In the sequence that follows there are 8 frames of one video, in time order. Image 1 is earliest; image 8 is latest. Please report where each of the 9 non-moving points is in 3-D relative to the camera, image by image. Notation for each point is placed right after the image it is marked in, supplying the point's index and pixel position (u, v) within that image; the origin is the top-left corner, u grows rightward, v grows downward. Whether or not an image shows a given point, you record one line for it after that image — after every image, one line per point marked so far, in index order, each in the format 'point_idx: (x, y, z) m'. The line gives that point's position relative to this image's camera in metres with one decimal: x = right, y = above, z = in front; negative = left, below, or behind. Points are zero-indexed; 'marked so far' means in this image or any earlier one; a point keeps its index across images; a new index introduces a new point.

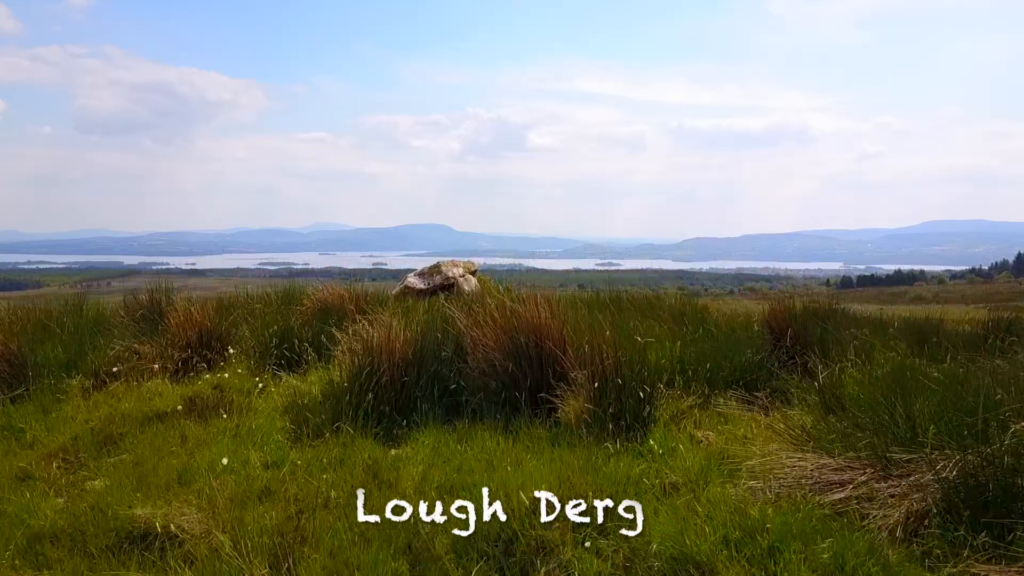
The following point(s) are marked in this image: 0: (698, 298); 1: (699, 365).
0: (+2.8, -0.4, +8.1) m
1: (+1.4, -0.6, +3.9) m
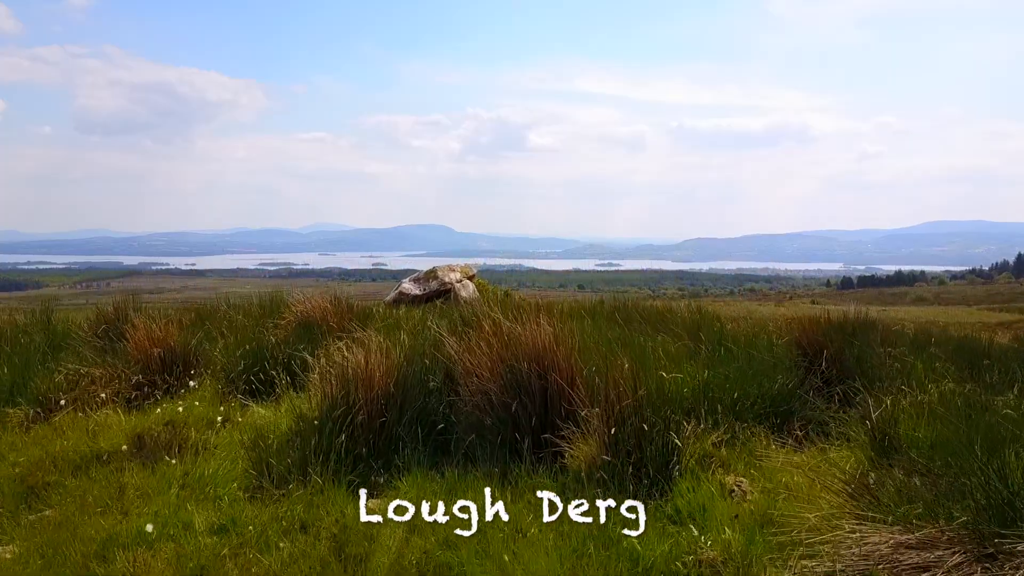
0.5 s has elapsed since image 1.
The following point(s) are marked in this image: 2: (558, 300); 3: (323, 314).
0: (+2.8, -0.5, +7.6) m
1: (+1.4, -0.7, +3.5) m
2: (+0.7, -0.4, +7.6) m
3: (-2.0, -0.3, +5.3) m
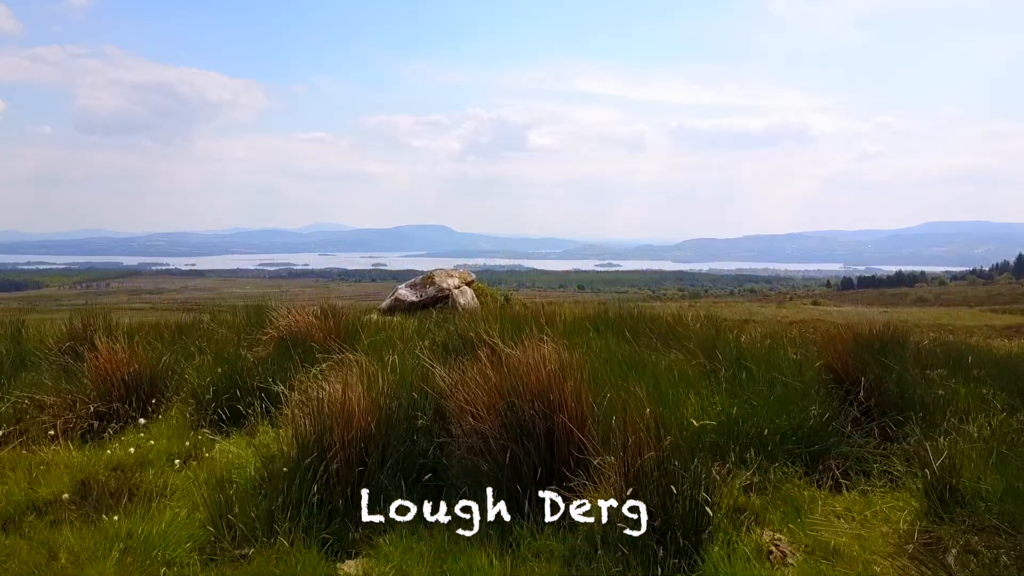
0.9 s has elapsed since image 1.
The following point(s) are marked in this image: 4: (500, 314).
0: (+2.8, -0.6, +7.2) m
1: (+1.4, -0.8, +3.1) m
2: (+0.7, -0.5, +7.2) m
3: (-2.0, -0.4, +4.9) m
4: (-0.1, -0.5, +7.3) m
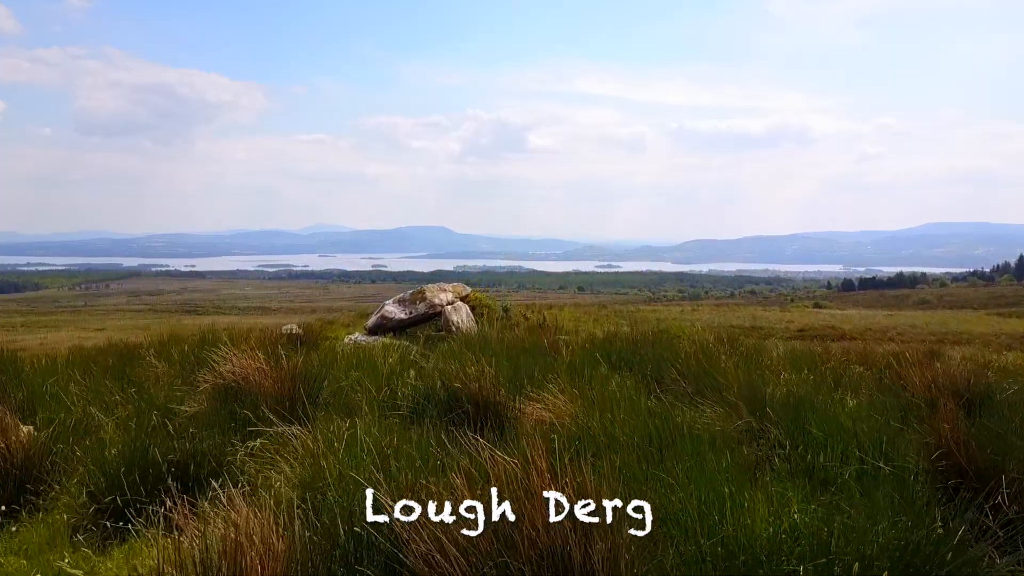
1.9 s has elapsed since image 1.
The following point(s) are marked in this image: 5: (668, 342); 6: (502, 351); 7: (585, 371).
0: (+2.8, -0.9, +6.3) m
1: (+1.4, -1.1, +2.1) m
2: (+0.7, -0.8, +6.3) m
3: (-2.0, -0.6, +4.0) m
4: (-0.1, -0.8, +6.4) m
5: (+2.2, -0.8, +7.6) m
6: (-0.1, -0.8, +6.1) m
7: (+0.7, -0.8, +5.0) m
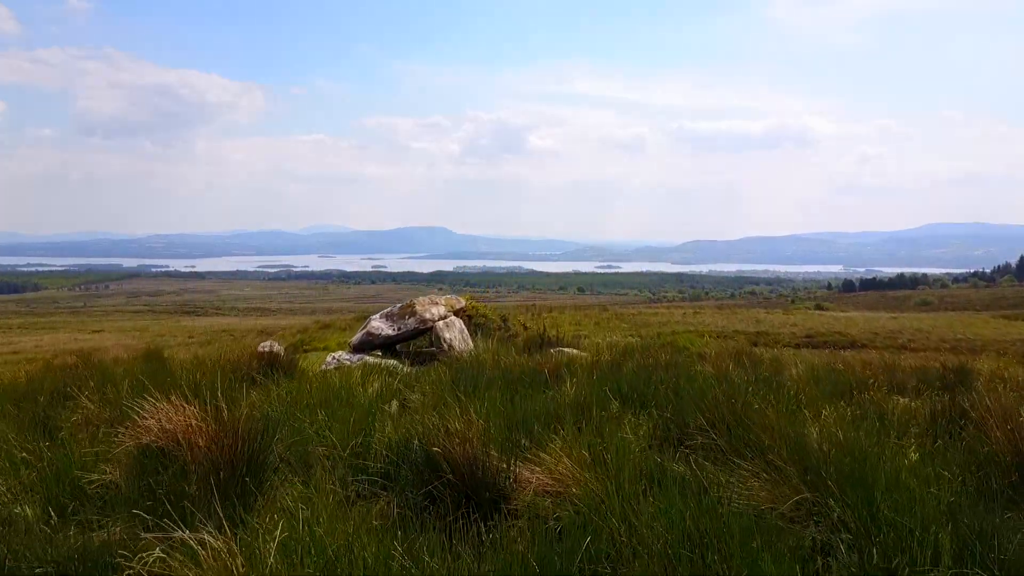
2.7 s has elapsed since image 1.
0: (+2.7, -1.1, +5.5) m
1: (+1.3, -1.3, +1.4) m
2: (+0.6, -1.0, +5.5) m
3: (-2.0, -0.9, +3.2) m
4: (-0.1, -1.0, +5.6) m
5: (+2.2, -1.0, +6.8) m
6: (-0.1, -1.0, +5.4) m
7: (+0.6, -1.0, +4.2) m
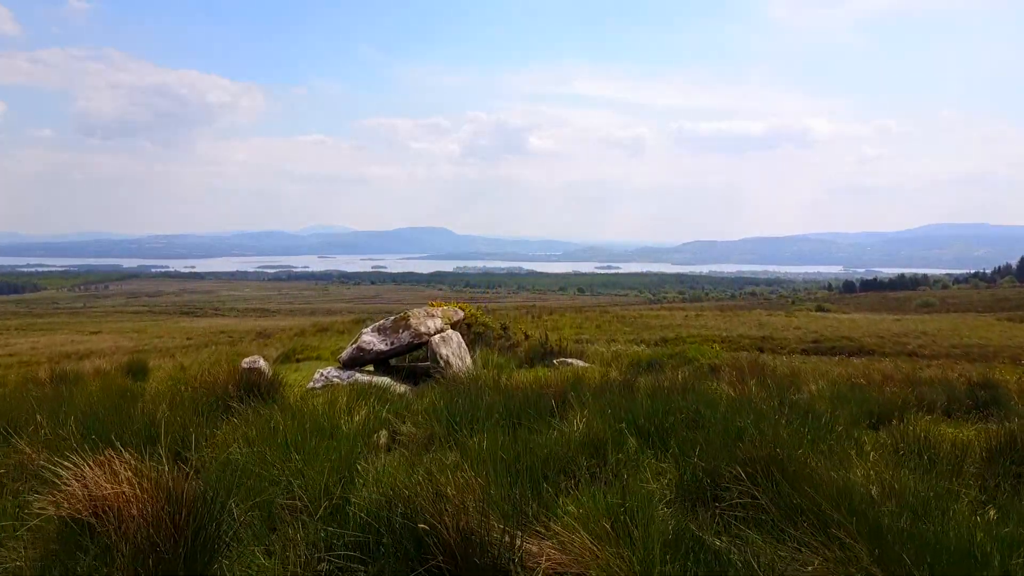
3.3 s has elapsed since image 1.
0: (+2.7, -1.3, +4.9) m
1: (+1.4, -1.5, +0.8) m
2: (+0.7, -1.1, +4.9) m
3: (-2.0, -1.0, +2.6) m
4: (-0.1, -1.2, +5.1) m
5: (+2.2, -1.2, +6.3) m
6: (-0.1, -1.2, +4.8) m
7: (+0.7, -1.2, +3.6) m
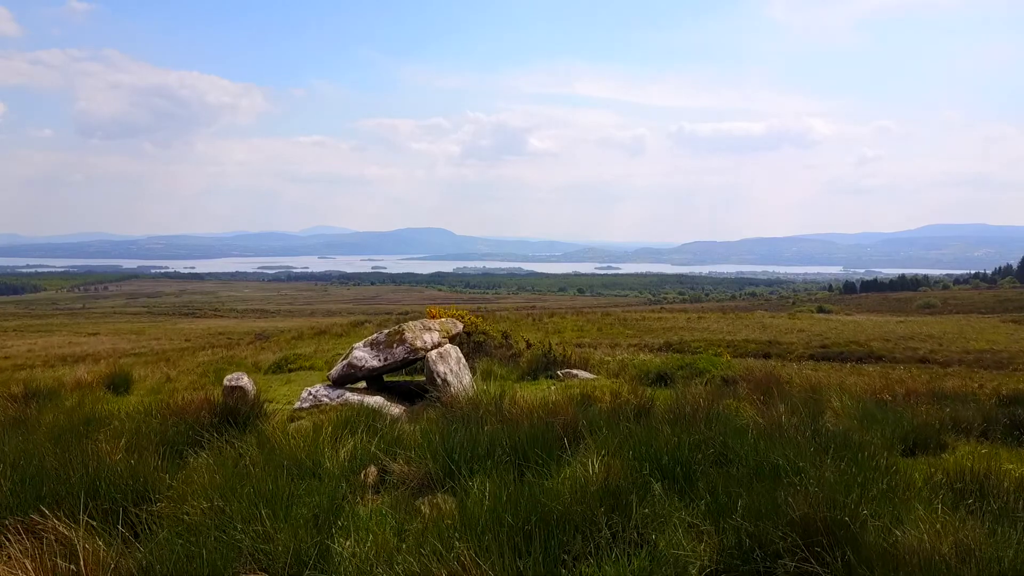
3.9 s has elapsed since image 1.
0: (+2.8, -1.4, +4.3) m
1: (+1.4, -1.6, +0.2) m
2: (+0.7, -1.3, +4.4) m
3: (-2.0, -1.2, +2.1) m
4: (-0.1, -1.3, +4.5) m
5: (+2.3, -1.4, +5.7) m
6: (-0.1, -1.3, +4.2) m
7: (+0.7, -1.3, +3.1) m
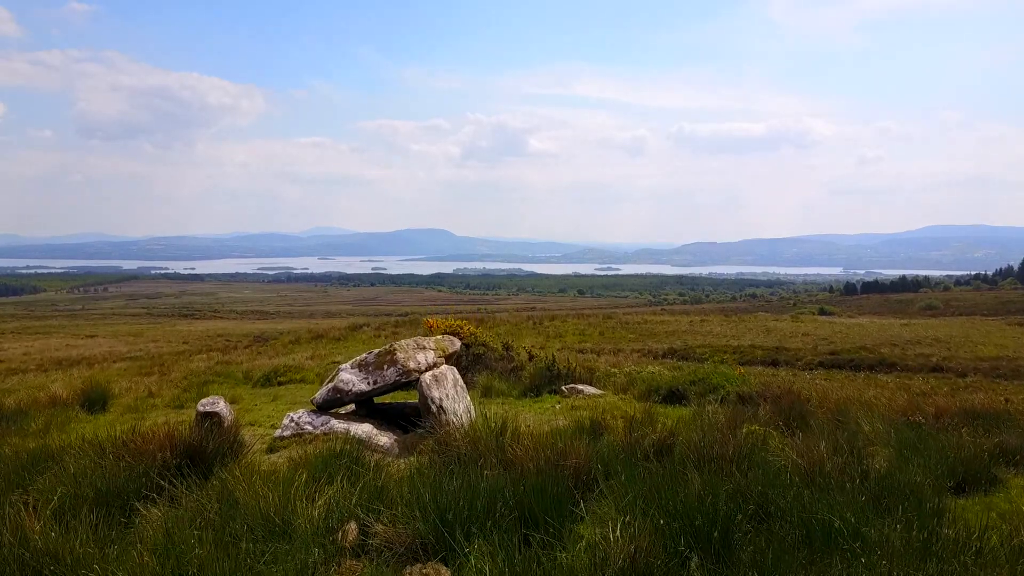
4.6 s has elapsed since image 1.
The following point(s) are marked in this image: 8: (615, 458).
0: (+2.8, -1.6, +3.7) m
1: (+1.4, -1.8, -0.5) m
2: (+0.7, -1.5, +3.7) m
3: (-1.9, -1.4, +1.4) m
4: (0.0, -1.5, +3.8) m
5: (+2.3, -1.6, +5.0) m
6: (-0.1, -1.5, +3.5) m
7: (+0.7, -1.5, +2.4) m
8: (+0.9, -1.5, +4.8) m
